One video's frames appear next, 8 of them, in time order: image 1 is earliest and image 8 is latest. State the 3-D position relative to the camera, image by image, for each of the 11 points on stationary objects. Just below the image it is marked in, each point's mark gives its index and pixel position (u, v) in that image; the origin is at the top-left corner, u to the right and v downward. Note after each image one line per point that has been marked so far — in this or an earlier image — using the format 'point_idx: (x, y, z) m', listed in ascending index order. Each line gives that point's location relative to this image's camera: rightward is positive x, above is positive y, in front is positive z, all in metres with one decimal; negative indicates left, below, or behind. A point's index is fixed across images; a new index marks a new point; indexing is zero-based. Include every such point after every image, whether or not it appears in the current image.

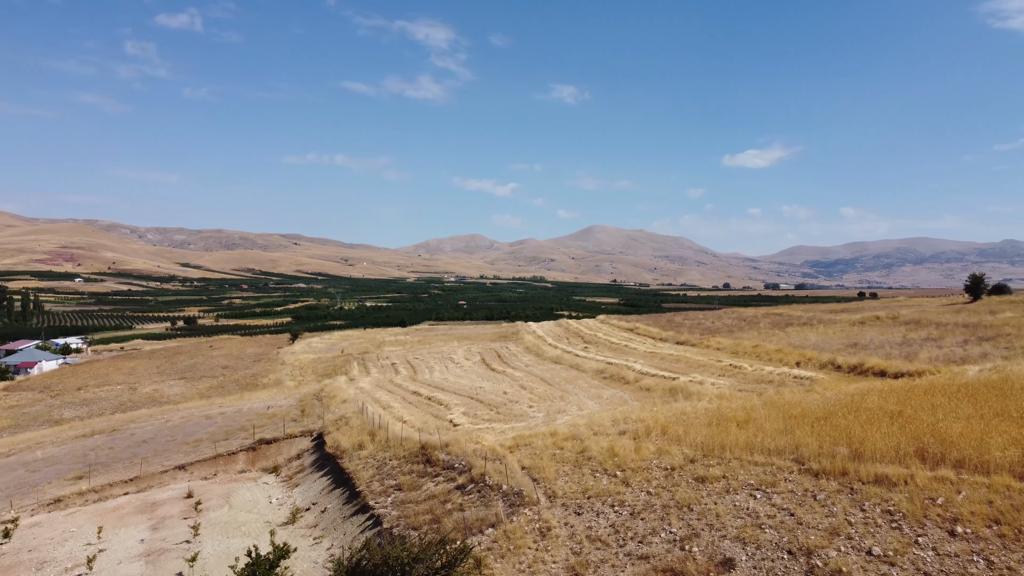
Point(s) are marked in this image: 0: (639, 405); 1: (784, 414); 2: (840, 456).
0: (+2.9, -2.7, +18.7) m
1: (+4.9, -2.3, +14.8) m
2: (+4.7, -2.4, +11.6) m
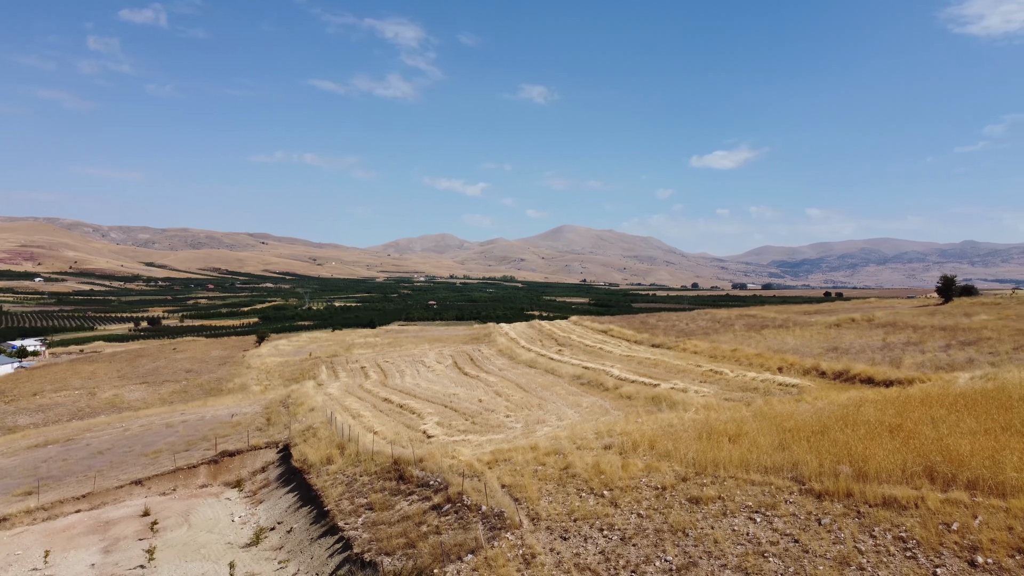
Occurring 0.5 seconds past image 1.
0: (+2.4, -2.8, +17.9) m
1: (+4.6, -2.4, +14.1) m
2: (+4.4, -2.5, +10.9) m
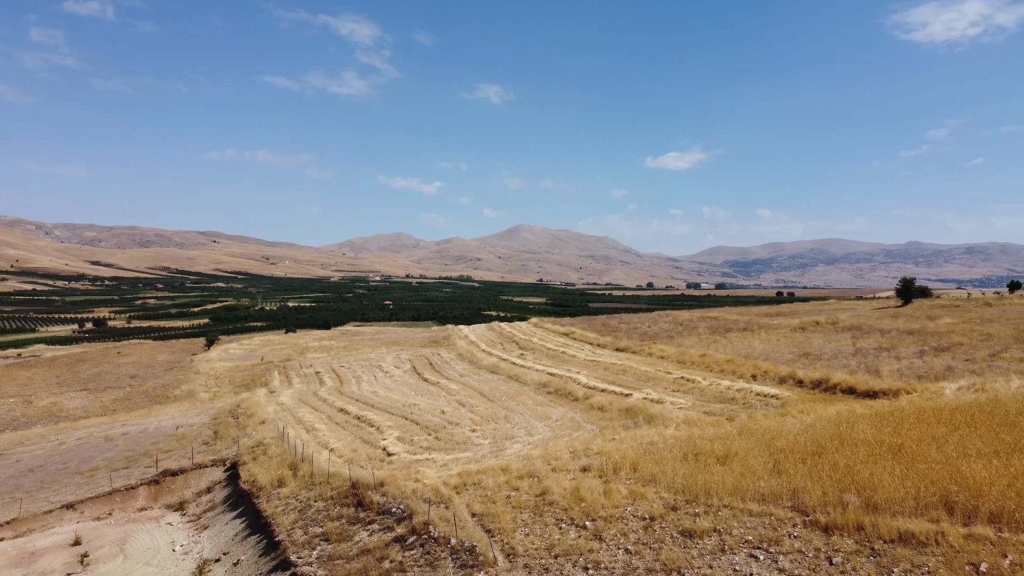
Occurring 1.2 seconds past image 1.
0: (+1.7, -3.0, +16.8) m
1: (+4.1, -2.6, +13.1) m
2: (+4.1, -2.7, +9.9) m
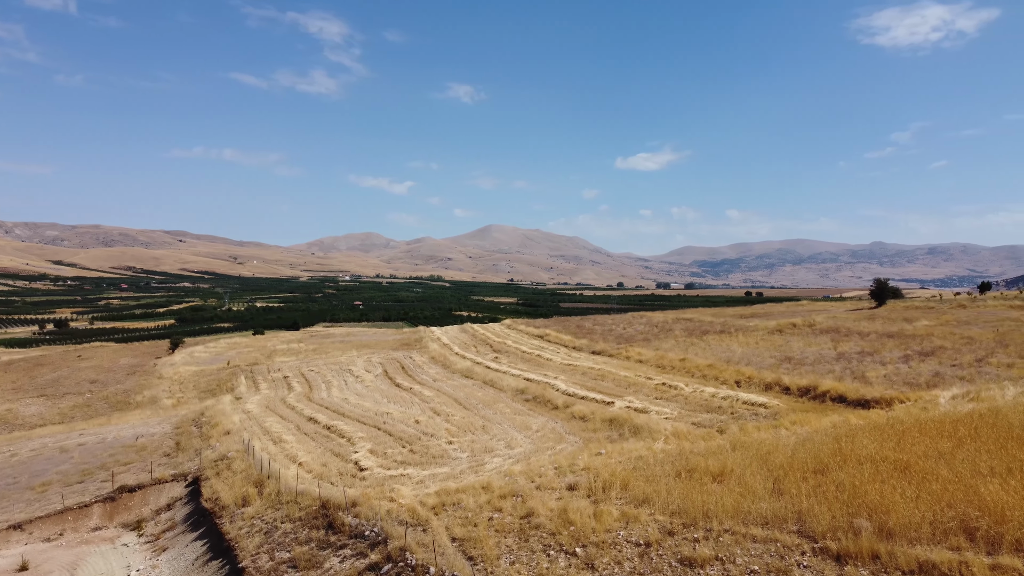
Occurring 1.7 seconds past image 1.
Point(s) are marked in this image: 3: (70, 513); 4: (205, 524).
0: (+1.3, -3.1, +16.0) m
1: (+3.9, -2.7, +12.4) m
2: (+4.0, -2.8, +9.2) m
3: (-9.9, -5.1, +18.4) m
4: (-5.9, -4.5, +15.7) m
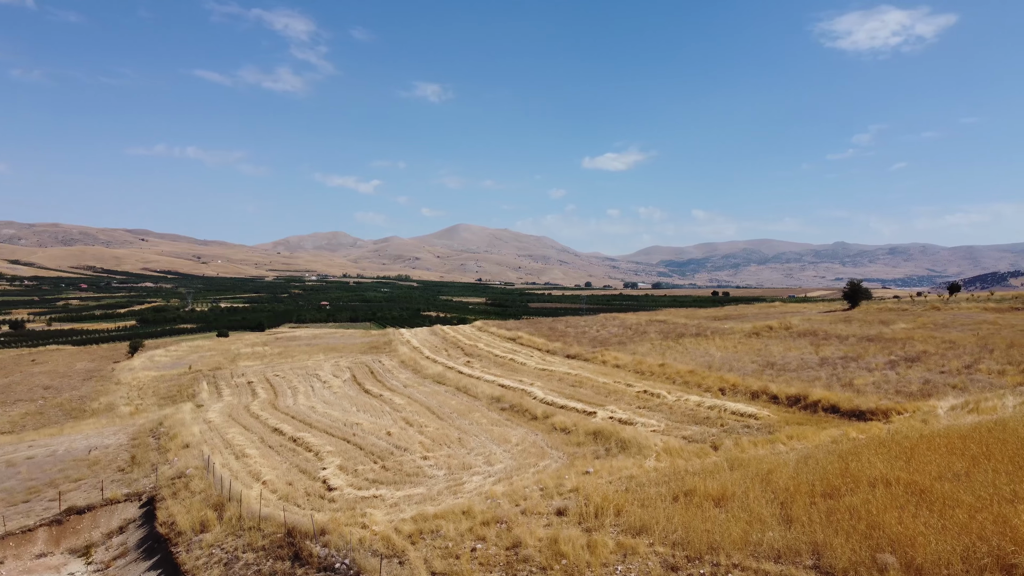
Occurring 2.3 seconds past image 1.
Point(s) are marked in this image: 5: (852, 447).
0: (+1.0, -3.2, +15.1) m
1: (+3.6, -2.8, +11.5) m
2: (+3.9, -2.9, +8.4) m
3: (-10.4, -5.2, +17.0) m
4: (-6.2, -4.6, +14.4) m
5: (+5.5, -2.5, +13.2) m
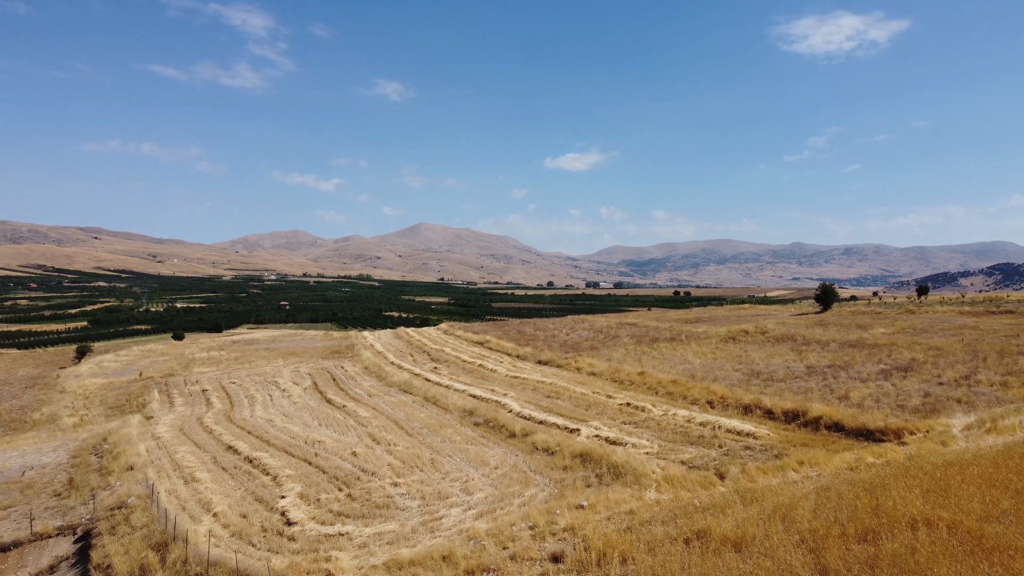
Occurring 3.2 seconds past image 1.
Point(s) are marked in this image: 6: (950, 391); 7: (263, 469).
0: (+0.7, -3.4, +13.6) m
1: (+3.5, -3.0, +10.2) m
2: (+3.9, -3.1, +7.1) m
3: (-10.8, -5.4, +15.0) m
4: (-6.5, -4.8, +12.6) m
5: (+5.2, -2.7, +11.9) m
6: (+10.1, -2.4, +18.9) m
7: (-5.7, -4.1, +18.6) m
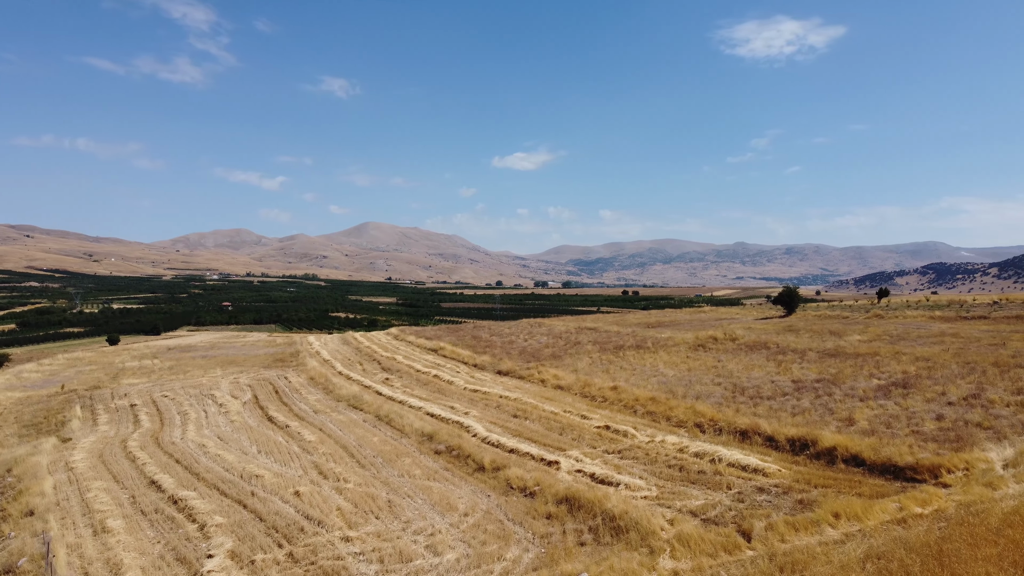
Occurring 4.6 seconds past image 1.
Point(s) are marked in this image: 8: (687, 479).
0: (+0.4, -3.6, +11.2) m
1: (+3.4, -3.3, +8.0) m
2: (+4.0, -3.3, +4.9) m
3: (-11.1, -5.6, +11.9) m
4: (-6.7, -5.1, +9.8) m
5: (+5.0, -3.0, +9.9) m
6: (+9.5, -2.6, +17.1) m
7: (-6.3, -4.4, +15.8) m
8: (+3.0, -3.3, +14.2) m
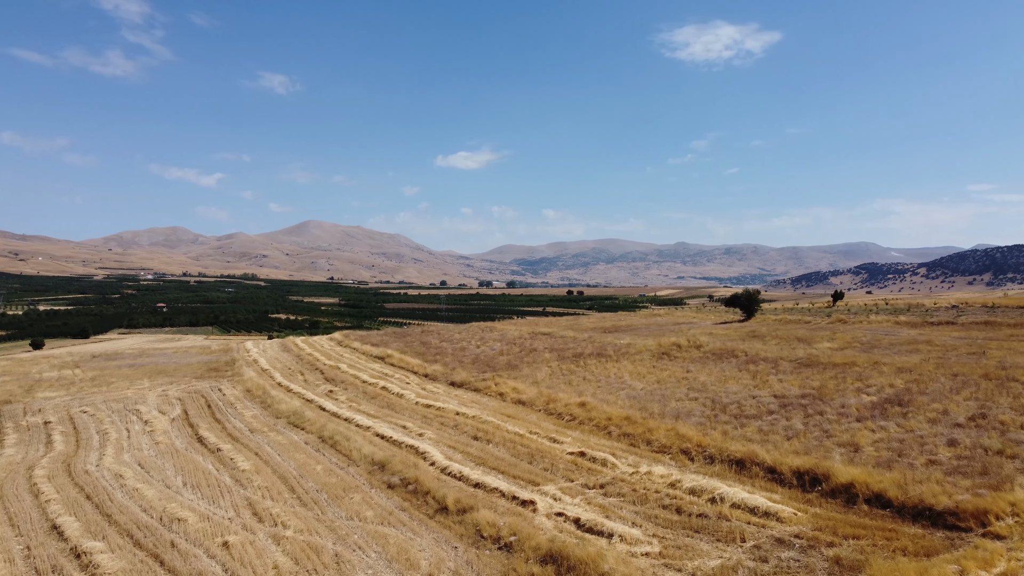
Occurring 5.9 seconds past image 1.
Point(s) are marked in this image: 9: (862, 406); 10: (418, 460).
0: (+0.2, -3.8, +9.0) m
1: (+3.4, -3.5, +6.0) m
2: (+4.2, -3.6, +2.9) m
3: (-11.3, -5.9, +8.9) m
4: (-6.8, -5.3, +7.1) m
5: (+4.9, -3.2, +8.0) m
6: (+8.9, -2.8, +15.5) m
7: (-6.7, -4.6, +13.2) m
8: (+2.6, -3.5, +12.2) m
9: (+8.3, -2.8, +19.5) m
10: (-2.1, -3.9, +18.9) m
